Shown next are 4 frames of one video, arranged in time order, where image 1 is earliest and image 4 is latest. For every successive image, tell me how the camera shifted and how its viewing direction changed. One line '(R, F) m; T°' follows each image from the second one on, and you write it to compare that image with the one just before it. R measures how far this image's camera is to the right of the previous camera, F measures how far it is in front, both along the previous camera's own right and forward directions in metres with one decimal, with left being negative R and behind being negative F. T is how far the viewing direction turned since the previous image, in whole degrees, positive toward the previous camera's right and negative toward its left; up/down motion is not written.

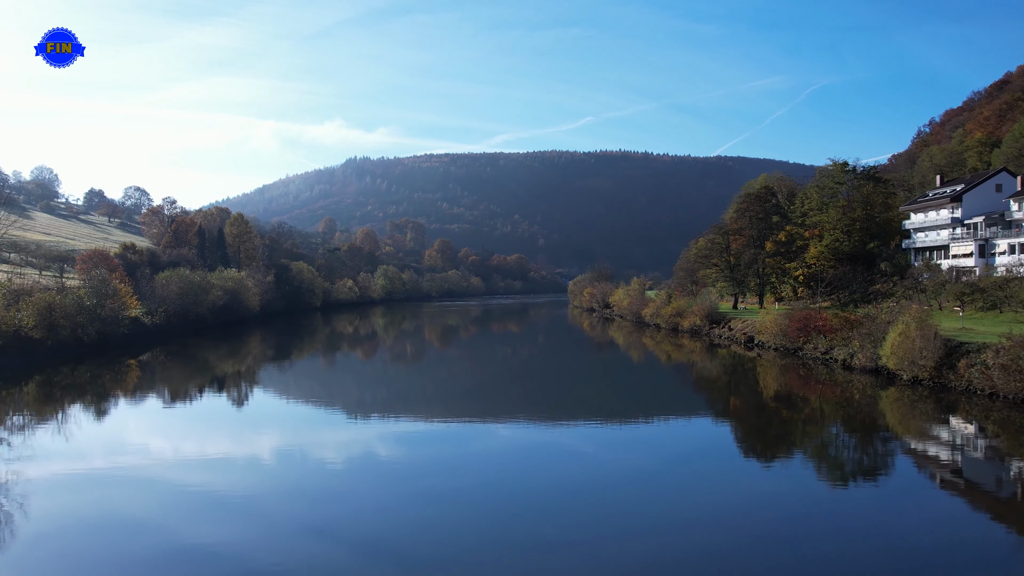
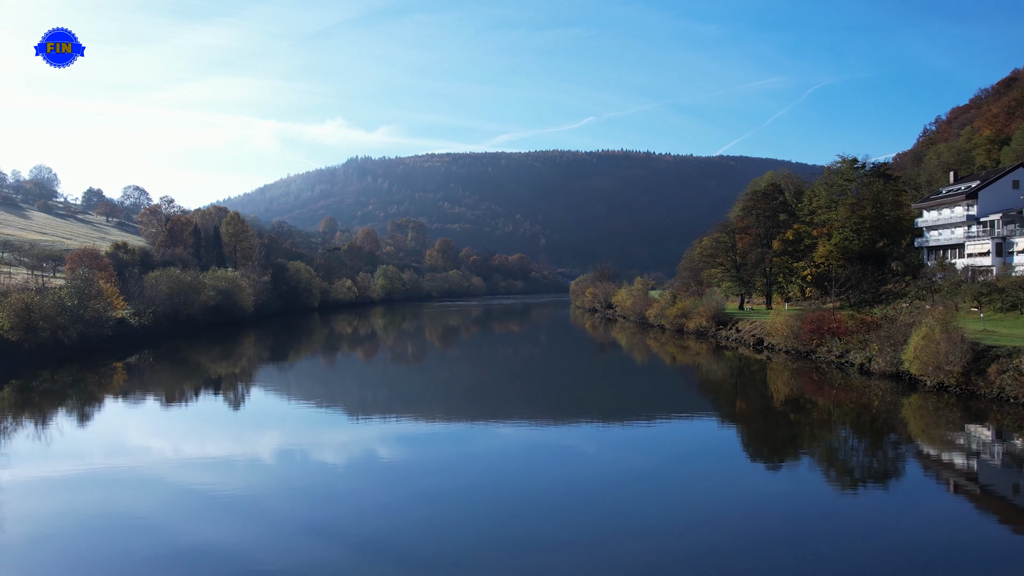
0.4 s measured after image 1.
(0.0, +0.3) m; 0°
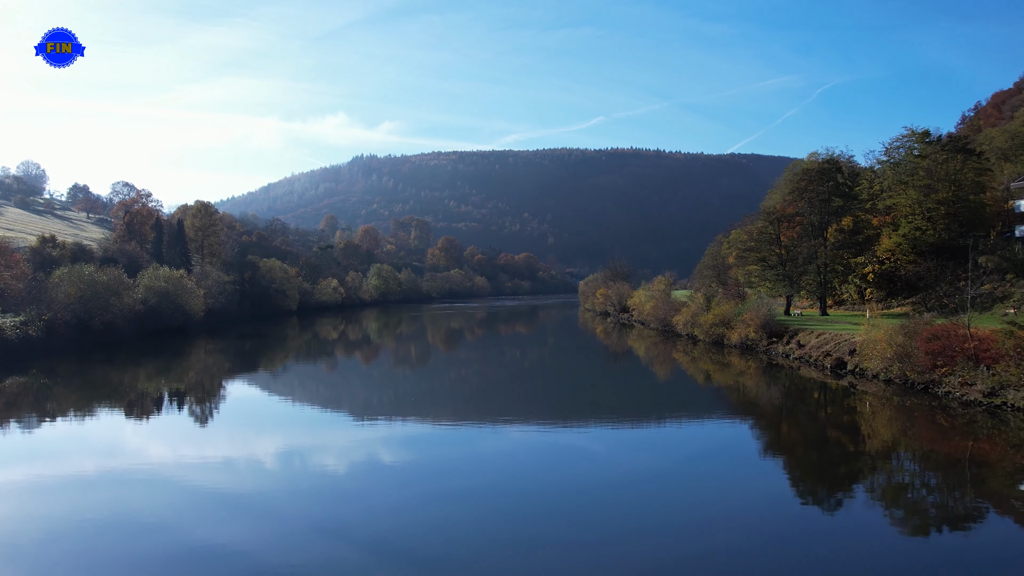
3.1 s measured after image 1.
(+0.2, +2.0) m; -1°
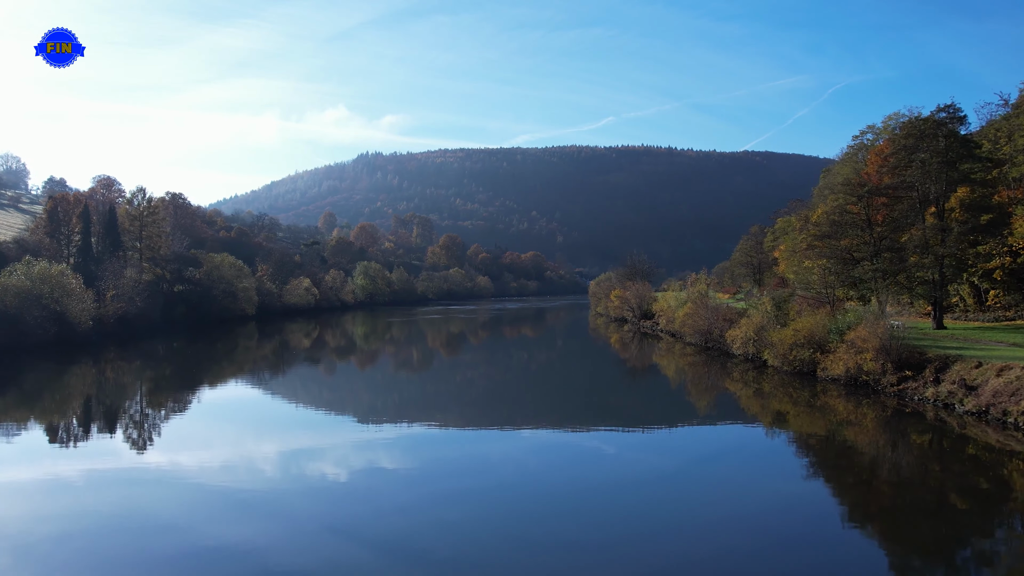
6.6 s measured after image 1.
(+0.3, +2.6) m; -1°
